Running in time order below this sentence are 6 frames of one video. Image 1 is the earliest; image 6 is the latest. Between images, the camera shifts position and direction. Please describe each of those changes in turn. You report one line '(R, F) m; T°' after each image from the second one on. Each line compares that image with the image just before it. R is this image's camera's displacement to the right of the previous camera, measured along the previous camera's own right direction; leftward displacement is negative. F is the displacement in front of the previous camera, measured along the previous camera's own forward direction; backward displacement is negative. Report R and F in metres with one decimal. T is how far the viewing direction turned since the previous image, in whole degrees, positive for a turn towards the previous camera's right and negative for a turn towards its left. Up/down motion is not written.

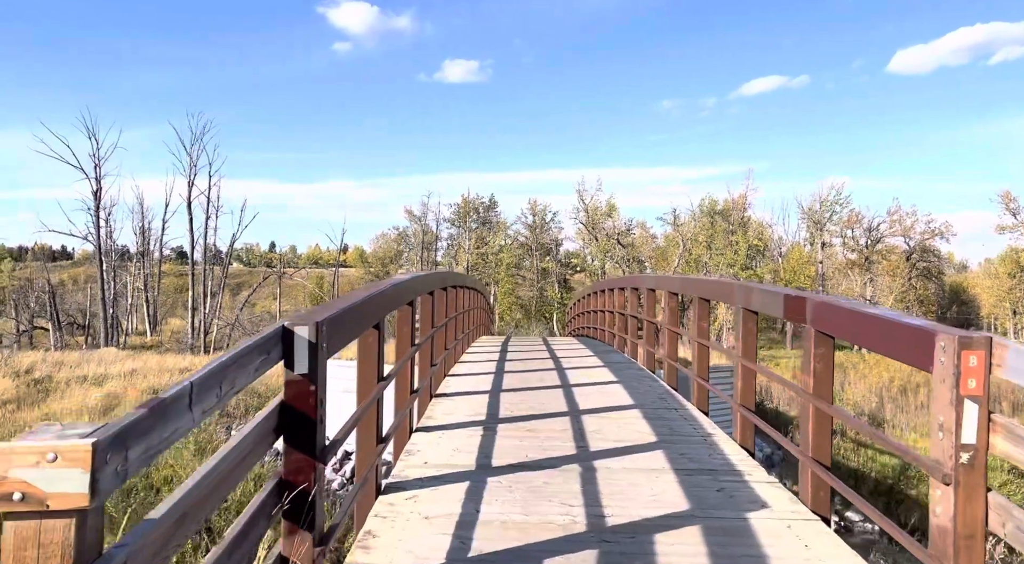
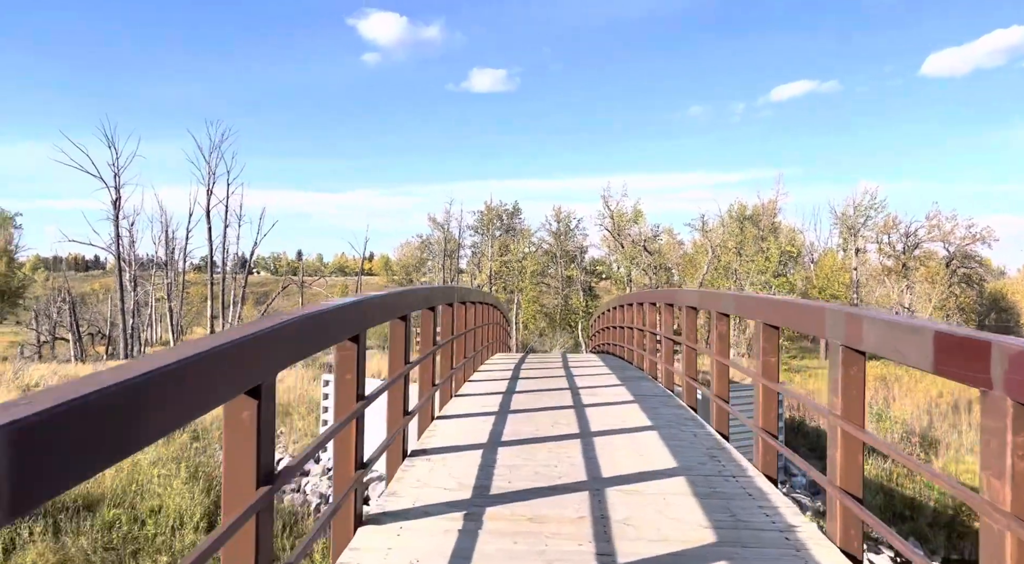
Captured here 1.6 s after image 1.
(+0.1, +0.8) m; -2°
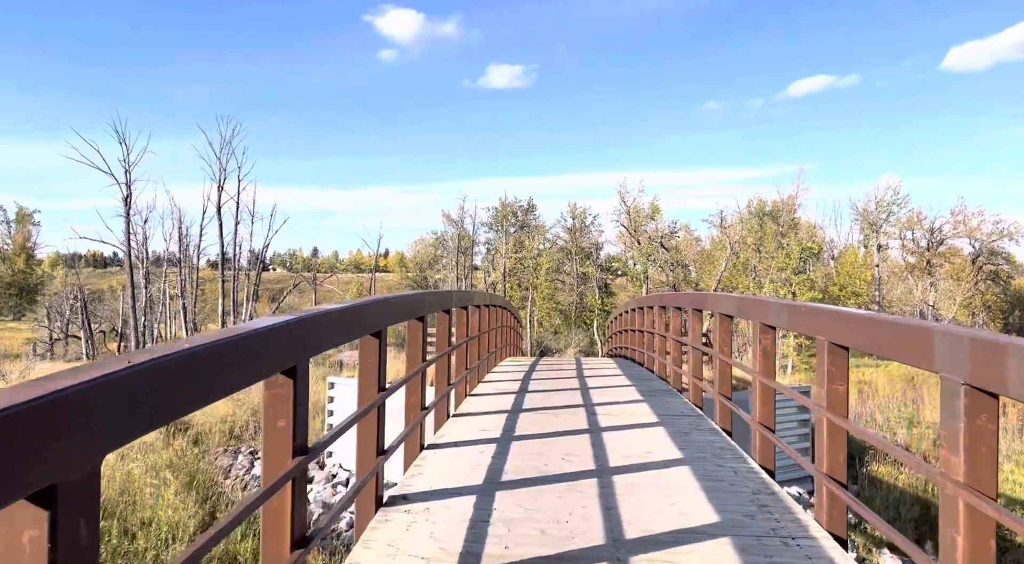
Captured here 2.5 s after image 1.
(0.0, +0.5) m; -1°
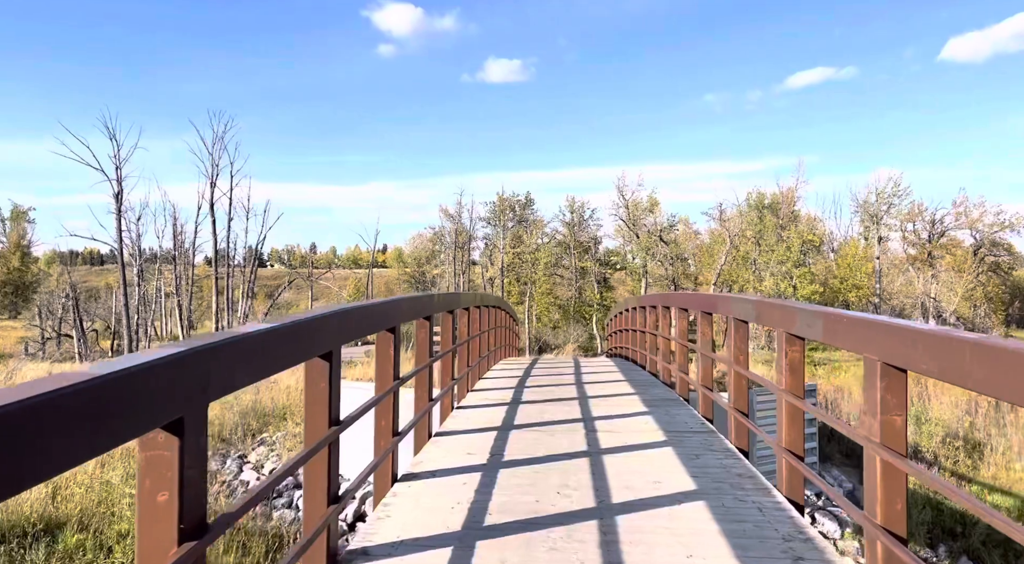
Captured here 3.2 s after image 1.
(0.0, +0.4) m; 0°
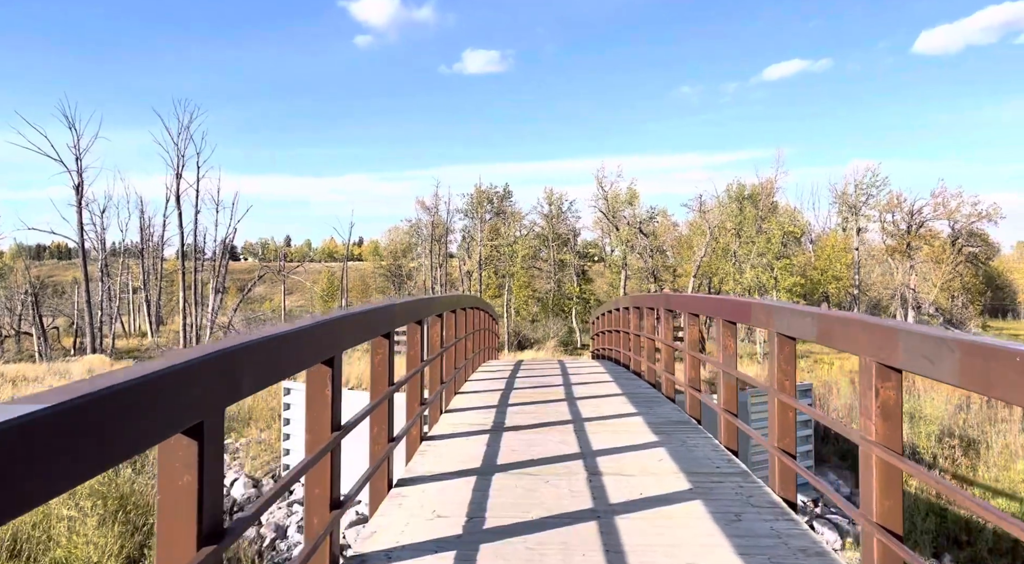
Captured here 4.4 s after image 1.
(0.0, +0.7) m; +2°
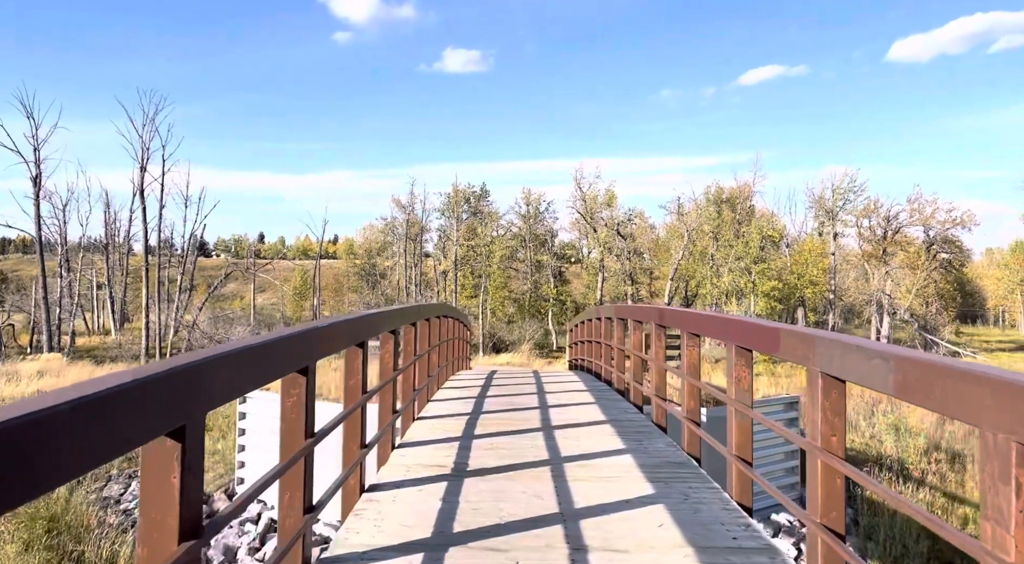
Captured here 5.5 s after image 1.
(0.0, +0.6) m; +2°
